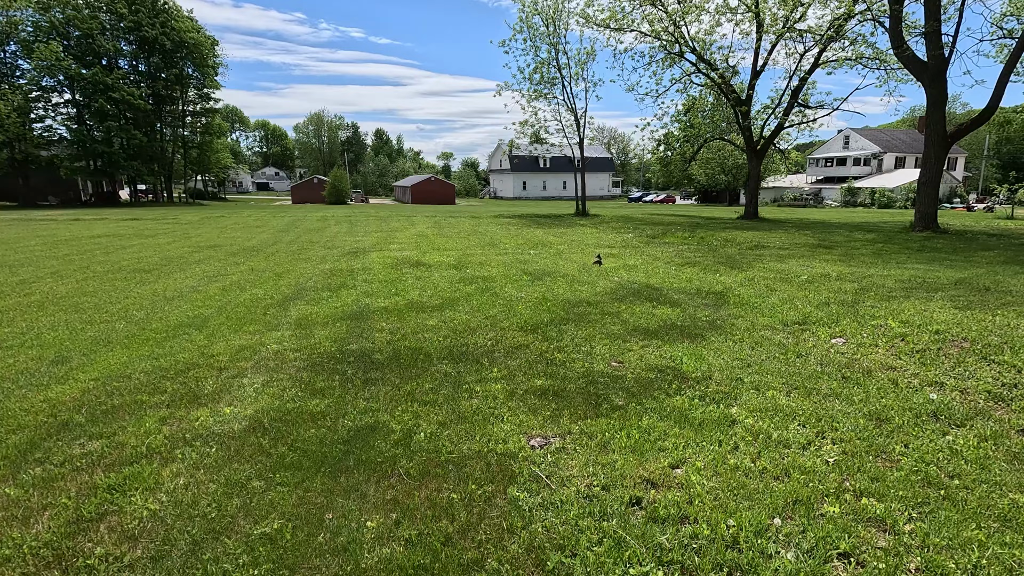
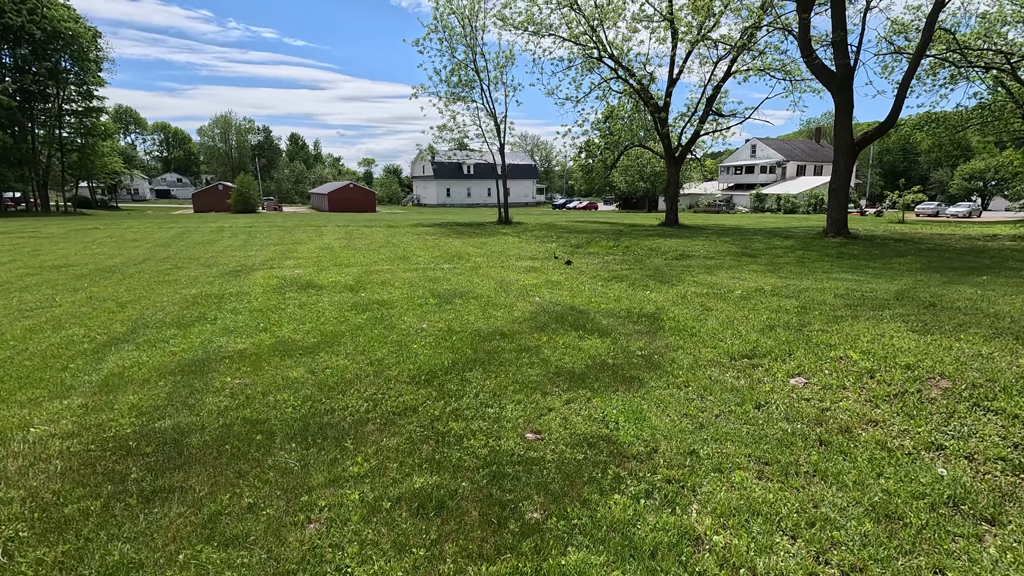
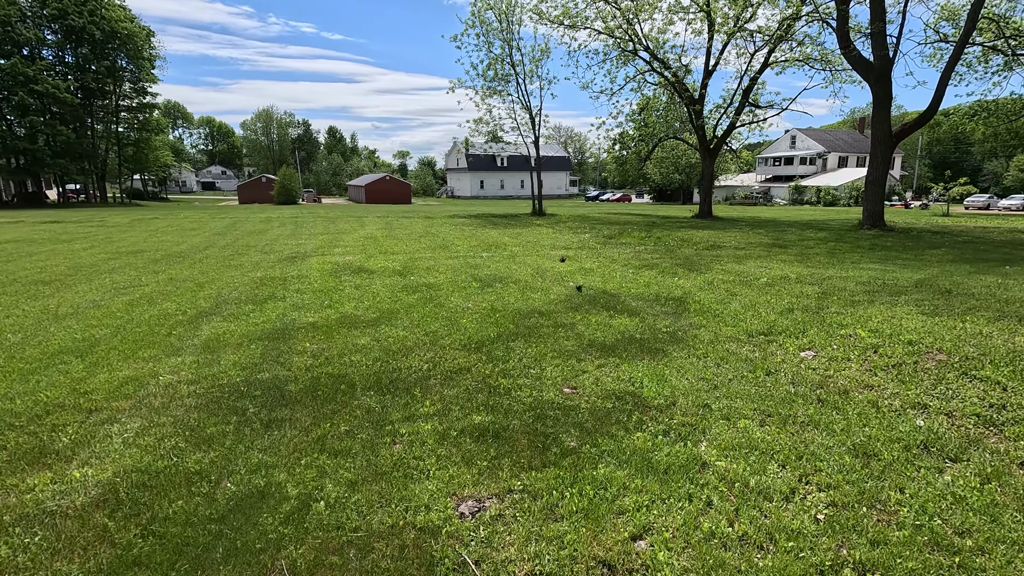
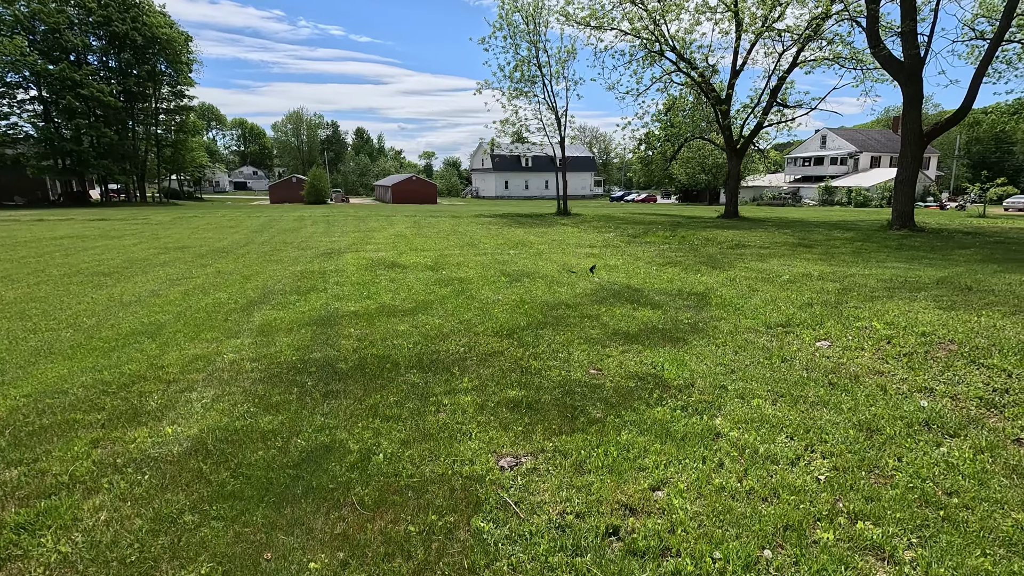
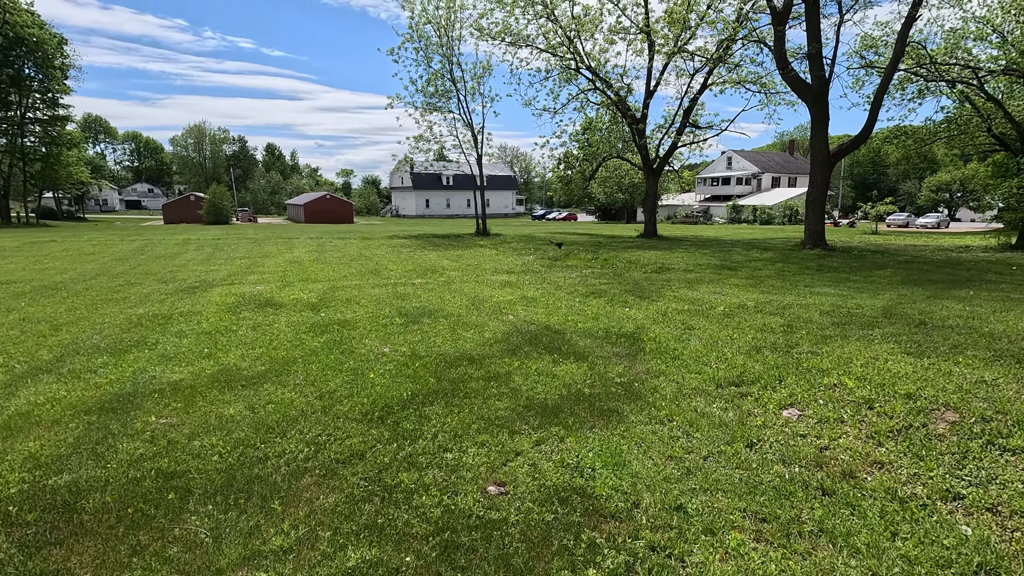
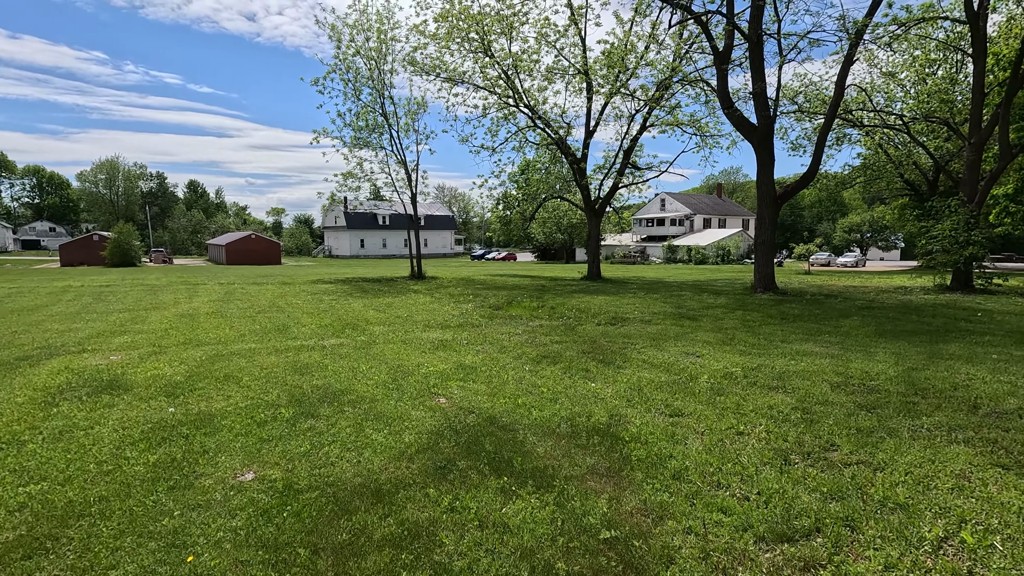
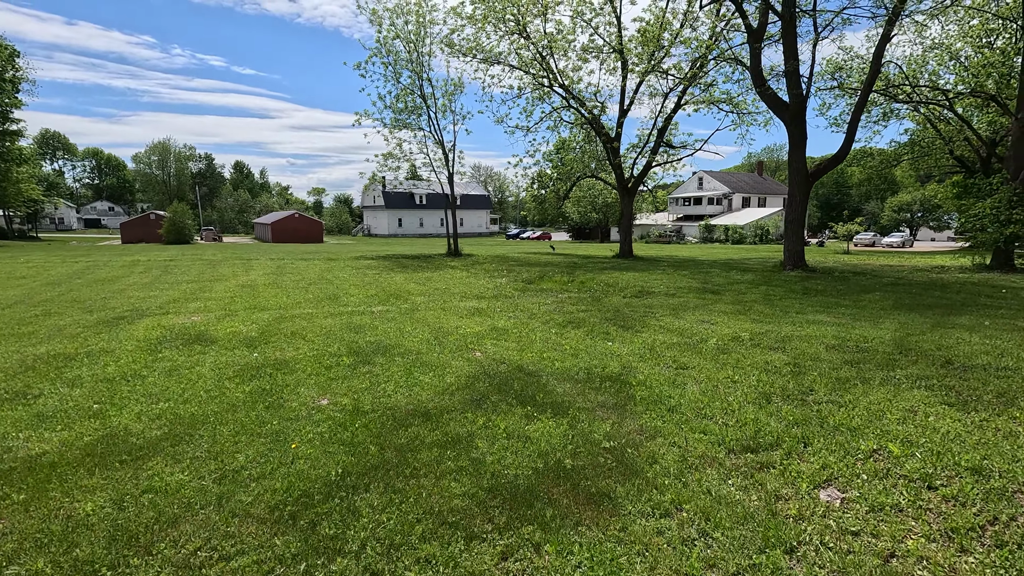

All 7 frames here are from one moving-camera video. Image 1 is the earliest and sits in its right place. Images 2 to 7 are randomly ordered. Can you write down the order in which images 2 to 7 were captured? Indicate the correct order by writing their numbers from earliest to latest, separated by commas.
4, 3, 2, 5, 7, 6
